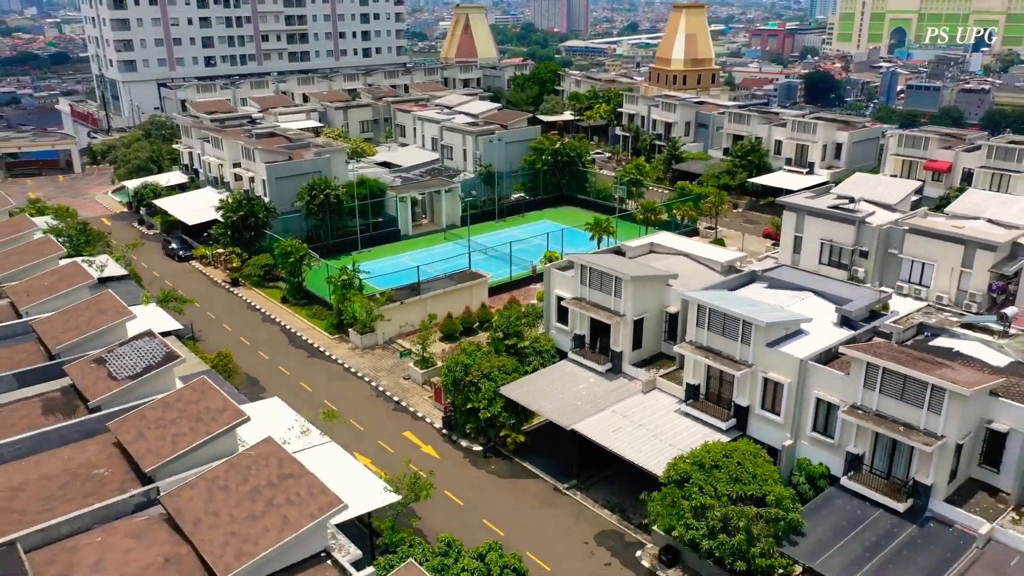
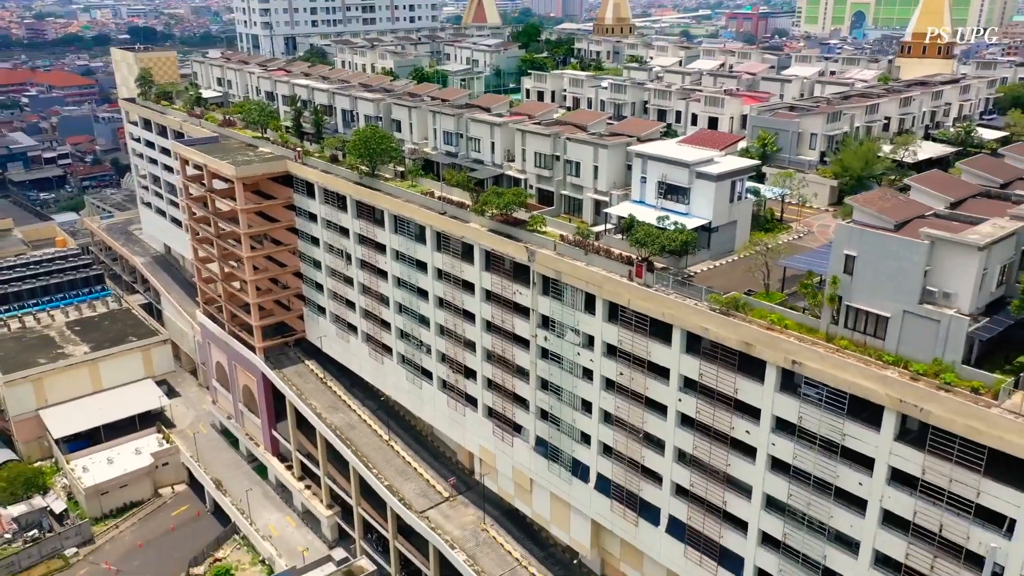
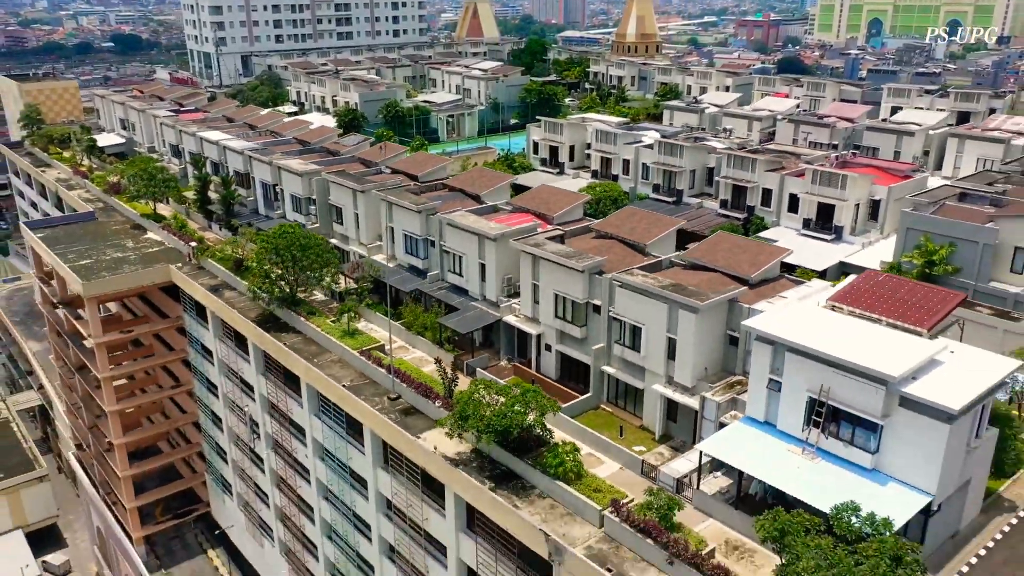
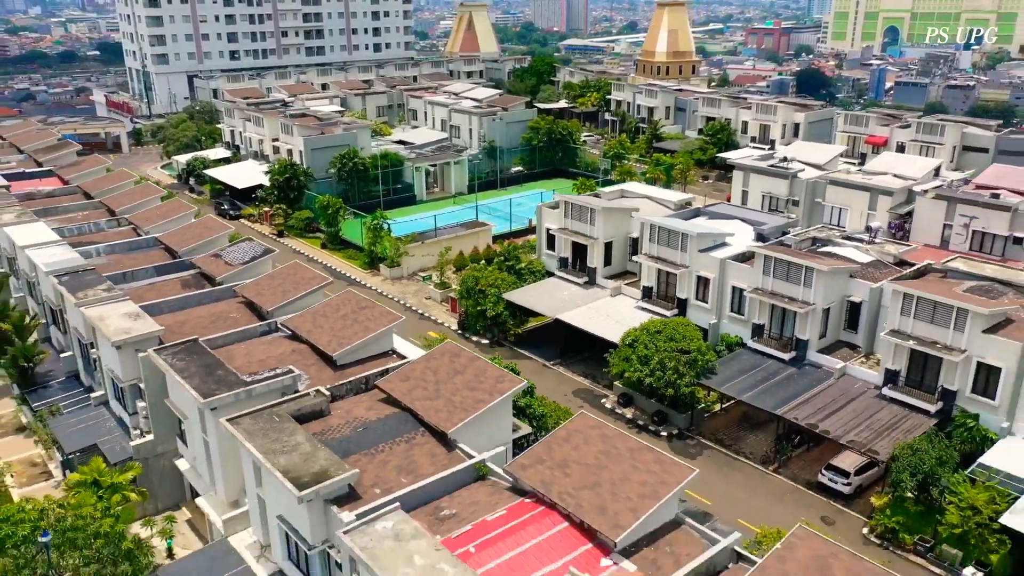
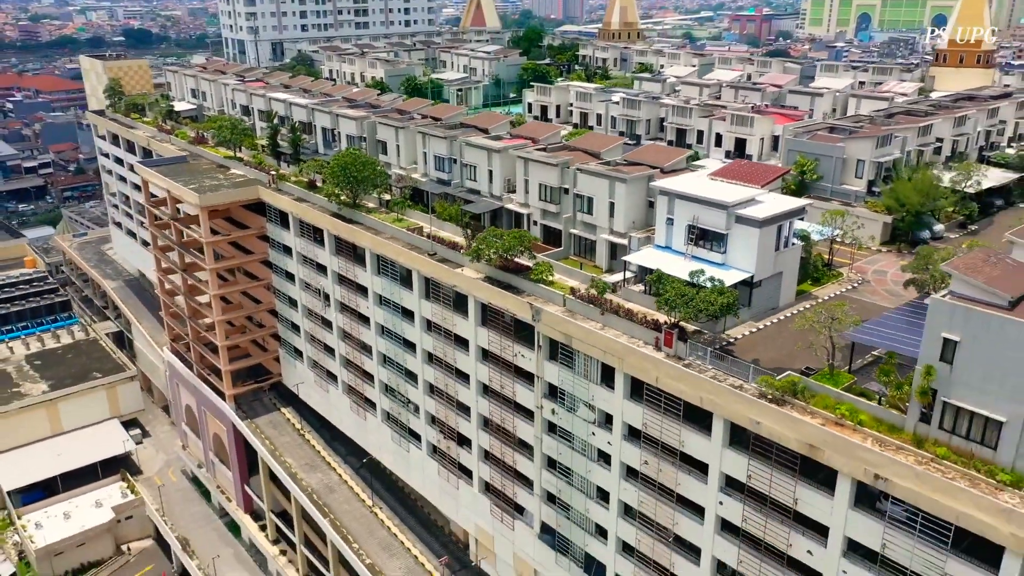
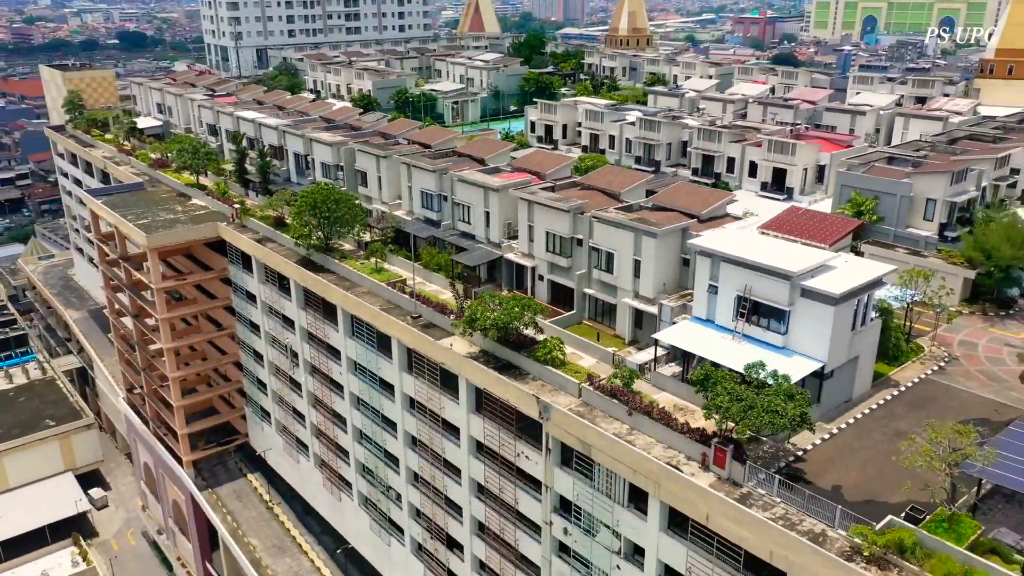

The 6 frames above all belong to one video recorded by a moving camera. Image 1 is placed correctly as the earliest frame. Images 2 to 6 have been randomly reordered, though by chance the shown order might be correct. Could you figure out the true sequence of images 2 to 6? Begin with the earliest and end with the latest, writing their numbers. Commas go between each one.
4, 3, 6, 5, 2
